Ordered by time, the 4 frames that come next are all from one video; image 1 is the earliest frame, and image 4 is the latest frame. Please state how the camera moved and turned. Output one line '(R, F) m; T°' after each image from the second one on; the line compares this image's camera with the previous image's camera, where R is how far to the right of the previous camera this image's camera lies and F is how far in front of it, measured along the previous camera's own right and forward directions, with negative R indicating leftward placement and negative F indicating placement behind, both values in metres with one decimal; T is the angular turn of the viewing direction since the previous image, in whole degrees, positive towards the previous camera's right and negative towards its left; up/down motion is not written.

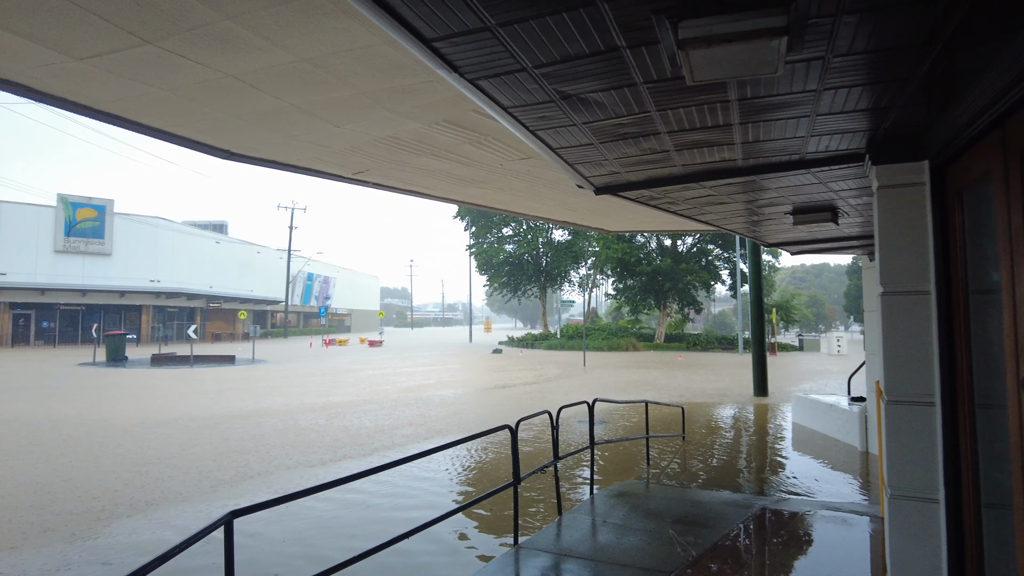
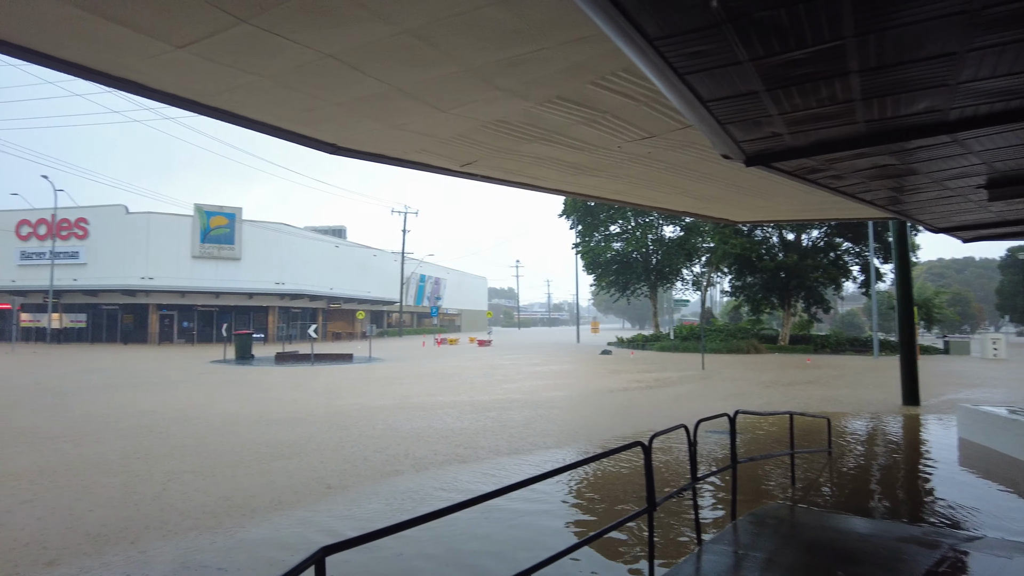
(-0.1, +0.5) m; -10°
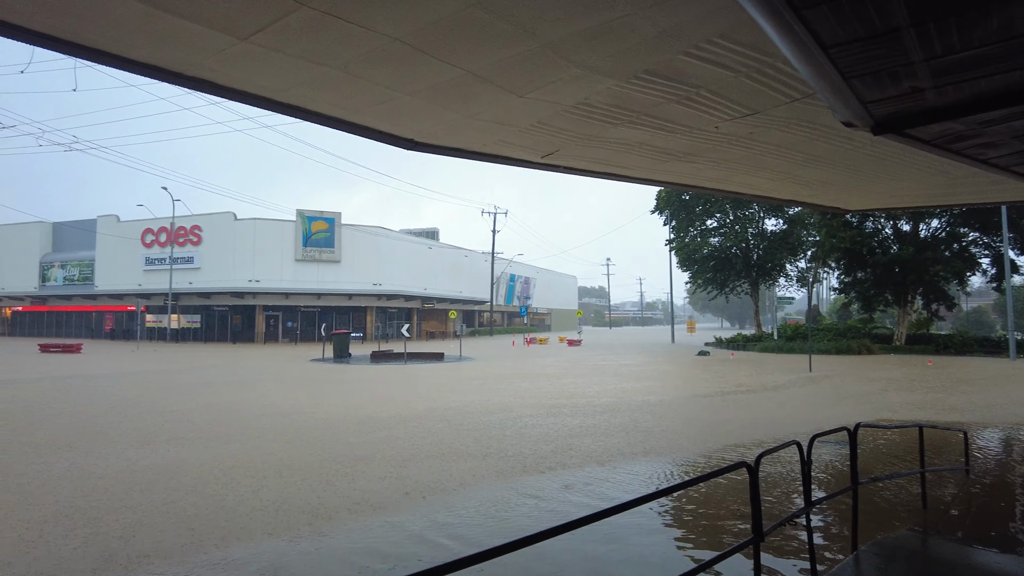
(0.0, +0.3) m; -8°
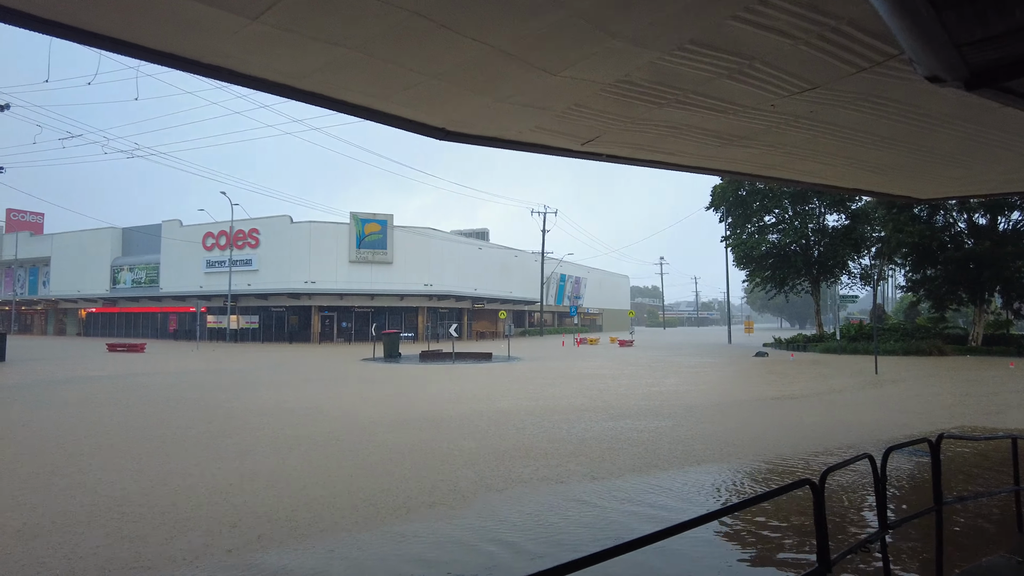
(+0.1, +0.3) m; -5°
